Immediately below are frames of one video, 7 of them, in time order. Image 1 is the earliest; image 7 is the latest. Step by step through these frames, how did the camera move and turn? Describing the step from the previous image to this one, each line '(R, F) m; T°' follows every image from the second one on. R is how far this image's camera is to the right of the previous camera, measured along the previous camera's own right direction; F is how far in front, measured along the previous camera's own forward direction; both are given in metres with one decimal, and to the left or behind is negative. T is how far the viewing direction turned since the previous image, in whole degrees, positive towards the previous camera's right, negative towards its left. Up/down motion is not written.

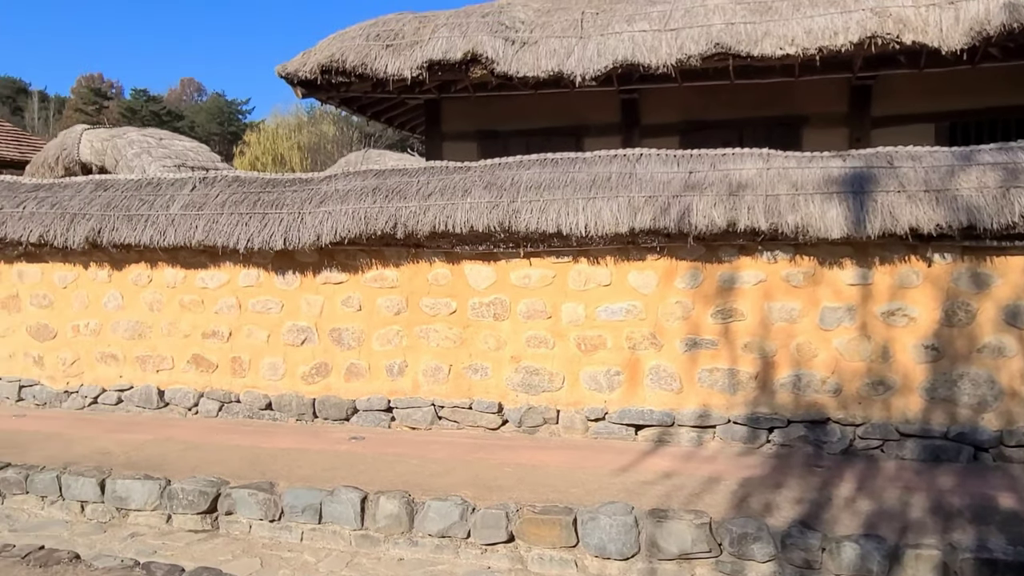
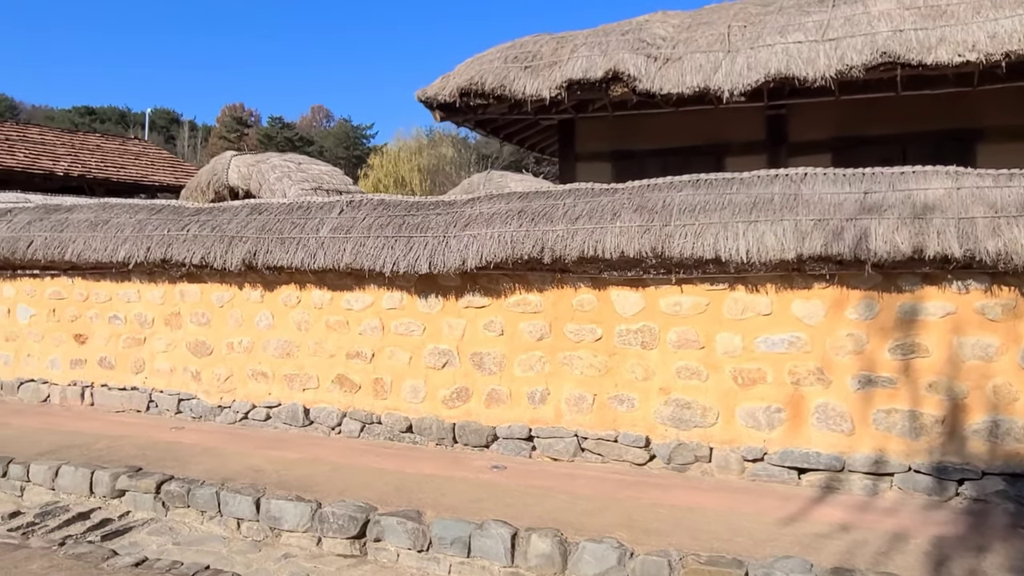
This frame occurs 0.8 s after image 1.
(-0.2, +0.2) m; -9°
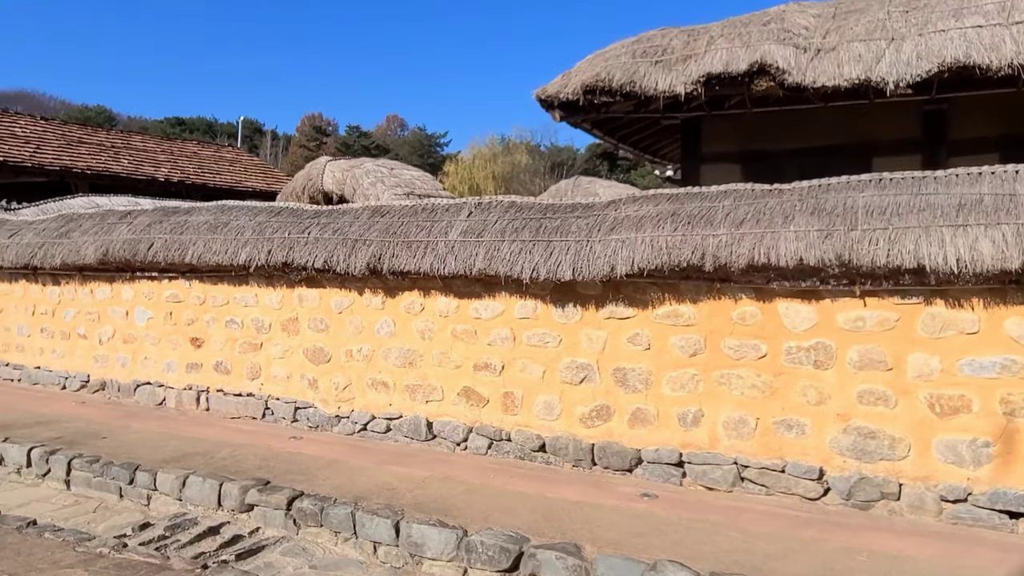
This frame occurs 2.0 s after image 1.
(-0.5, +0.4) m; -5°
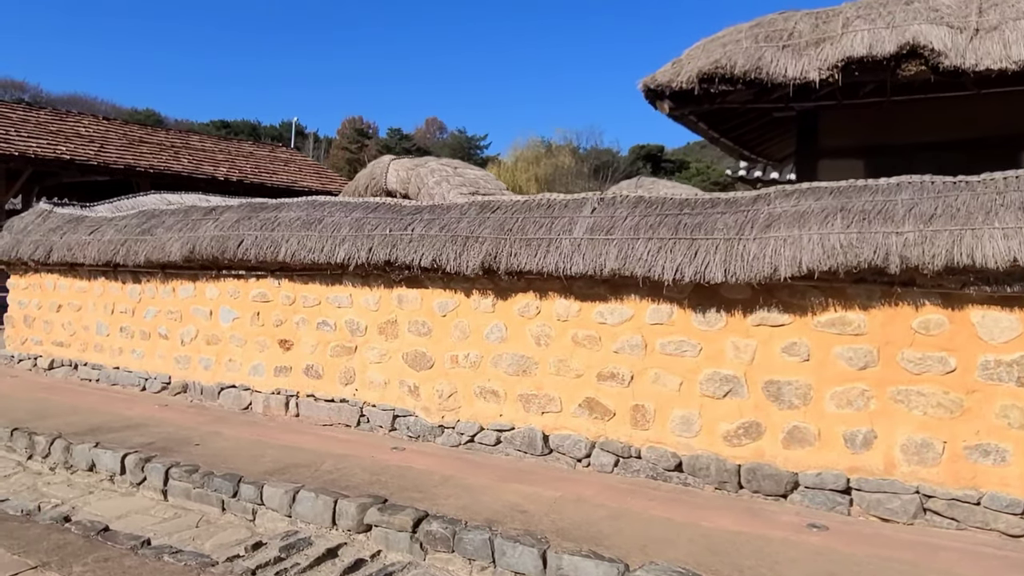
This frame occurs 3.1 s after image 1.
(-0.6, +0.4) m; -3°
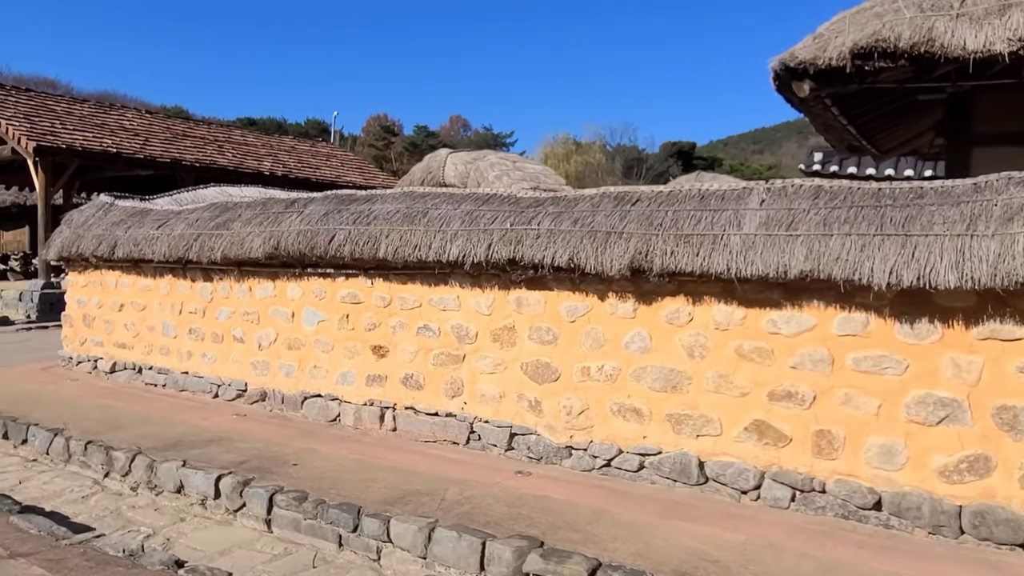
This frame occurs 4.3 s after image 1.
(-0.8, +0.6) m; -2°
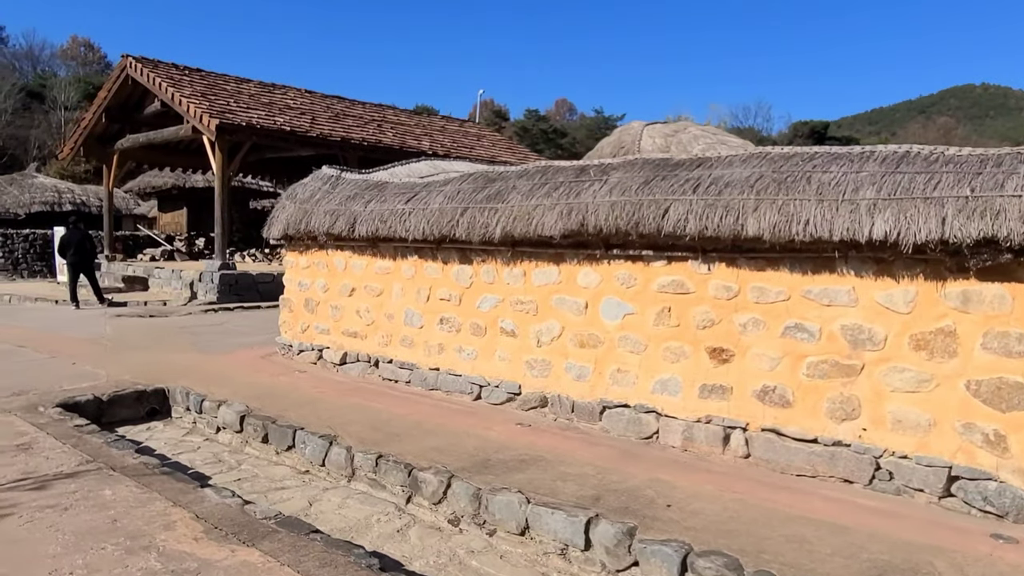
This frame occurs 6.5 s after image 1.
(-1.7, +1.1) m; -8°
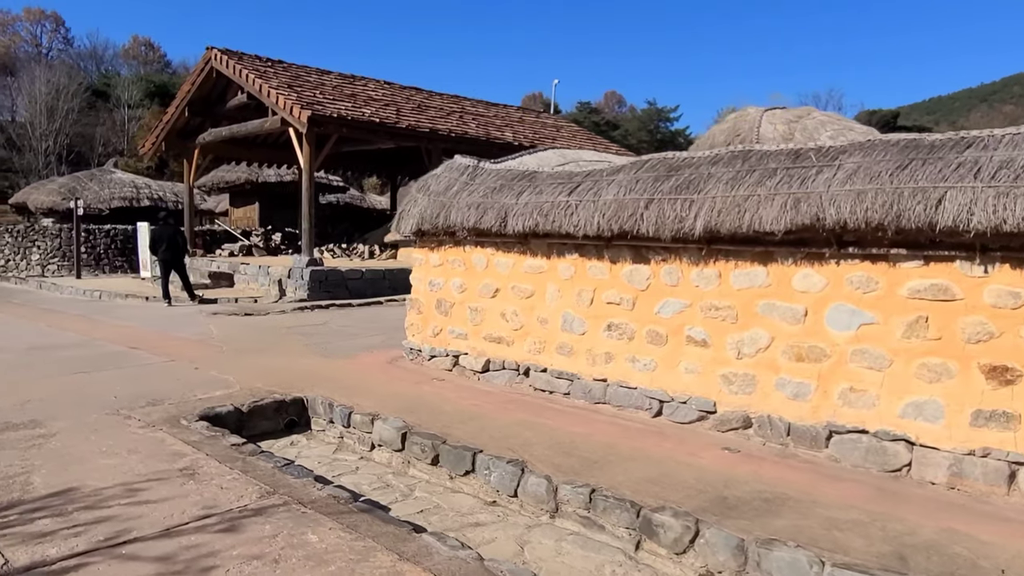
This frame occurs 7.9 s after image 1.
(-1.0, +0.6) m; -4°
